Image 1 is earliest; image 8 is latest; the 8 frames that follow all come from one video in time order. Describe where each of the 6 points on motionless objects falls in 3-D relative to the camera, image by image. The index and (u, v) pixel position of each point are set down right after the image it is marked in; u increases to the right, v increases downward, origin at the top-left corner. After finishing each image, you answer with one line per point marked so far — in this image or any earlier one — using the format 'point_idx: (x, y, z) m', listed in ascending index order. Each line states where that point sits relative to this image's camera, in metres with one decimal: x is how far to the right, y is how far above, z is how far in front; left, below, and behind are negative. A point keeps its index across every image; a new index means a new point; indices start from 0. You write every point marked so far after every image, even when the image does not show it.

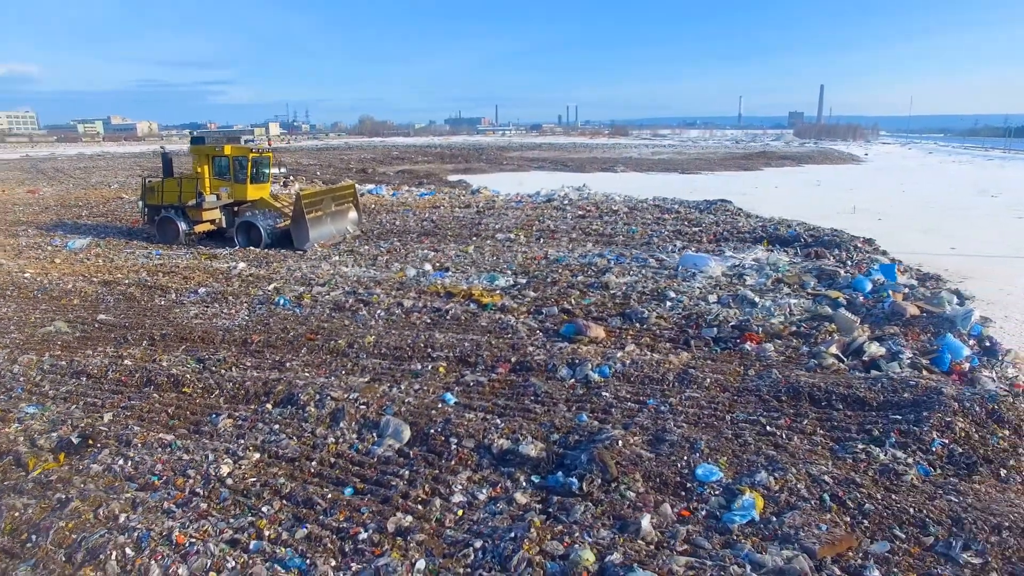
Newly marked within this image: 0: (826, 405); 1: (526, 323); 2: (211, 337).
0: (+2.4, -0.9, +4.6) m
1: (+0.1, -0.4, +6.5) m
2: (-3.1, -0.5, +6.3) m
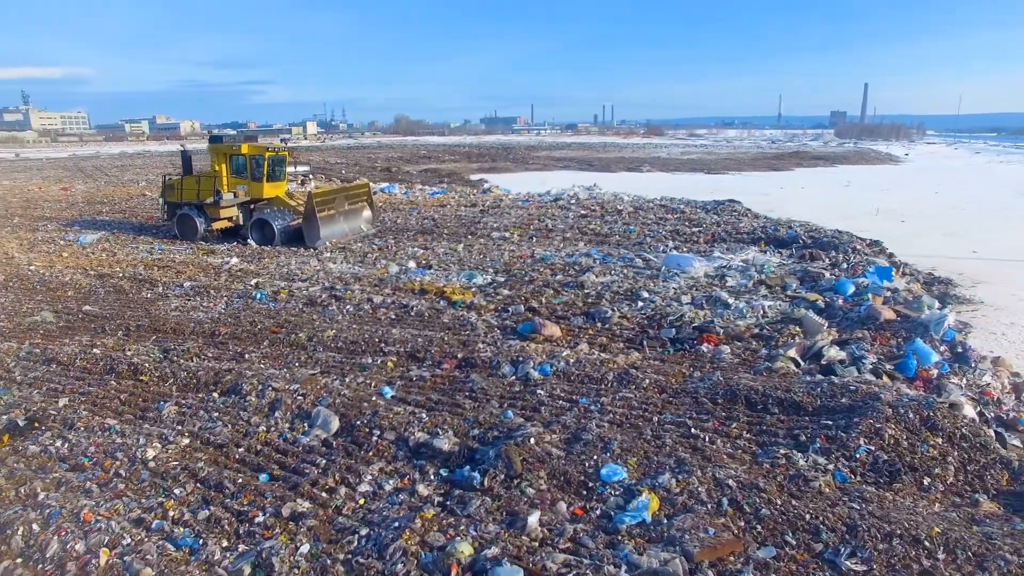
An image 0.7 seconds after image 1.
0: (+1.9, -0.9, +4.5) m
1: (-0.3, -0.4, +6.5) m
2: (-3.6, -0.4, +6.5) m
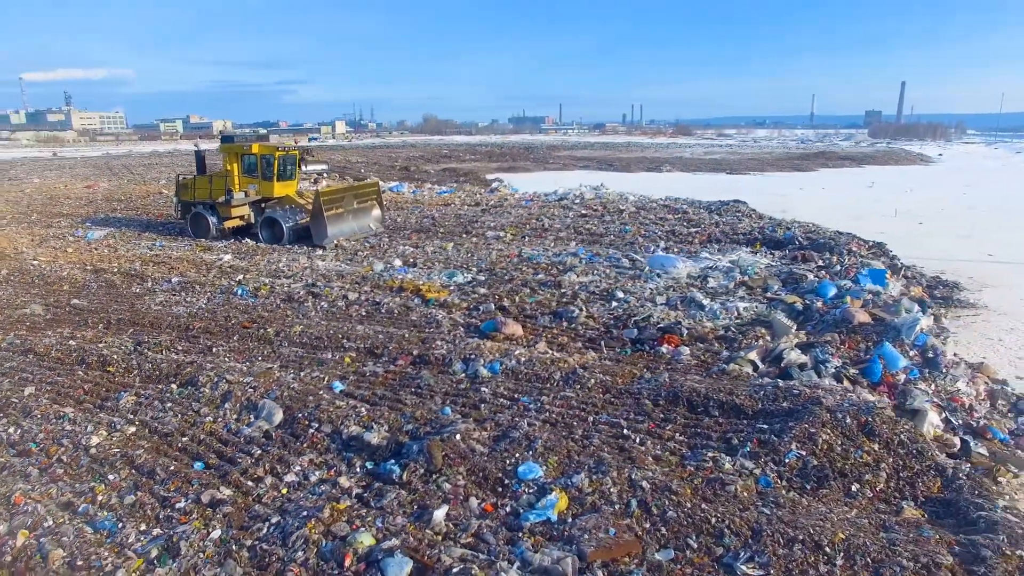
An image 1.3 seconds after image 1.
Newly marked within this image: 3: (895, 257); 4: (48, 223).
0: (+1.4, -0.9, +4.5) m
1: (-0.7, -0.3, +6.6) m
2: (-4.0, -0.4, +6.7) m
3: (+7.5, +0.6, +11.7) m
4: (-10.3, +1.4, +13.2) m
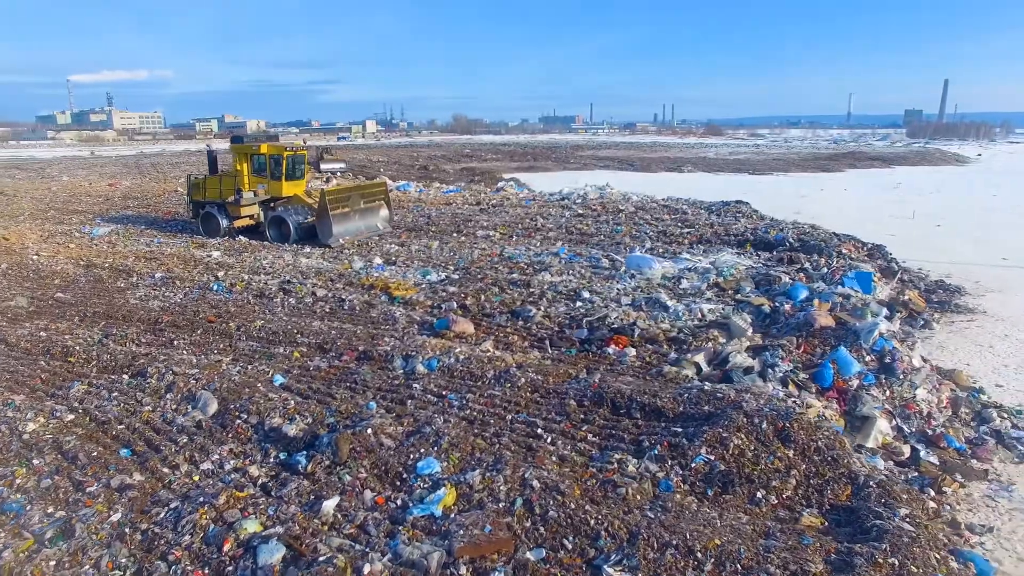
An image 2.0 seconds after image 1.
0: (+0.8, -0.9, +4.4) m
1: (-1.2, -0.3, +6.7) m
2: (-4.4, -0.3, +7.0) m
3: (+7.3, +0.5, +11.4) m
4: (-10.4, +1.6, +13.7) m
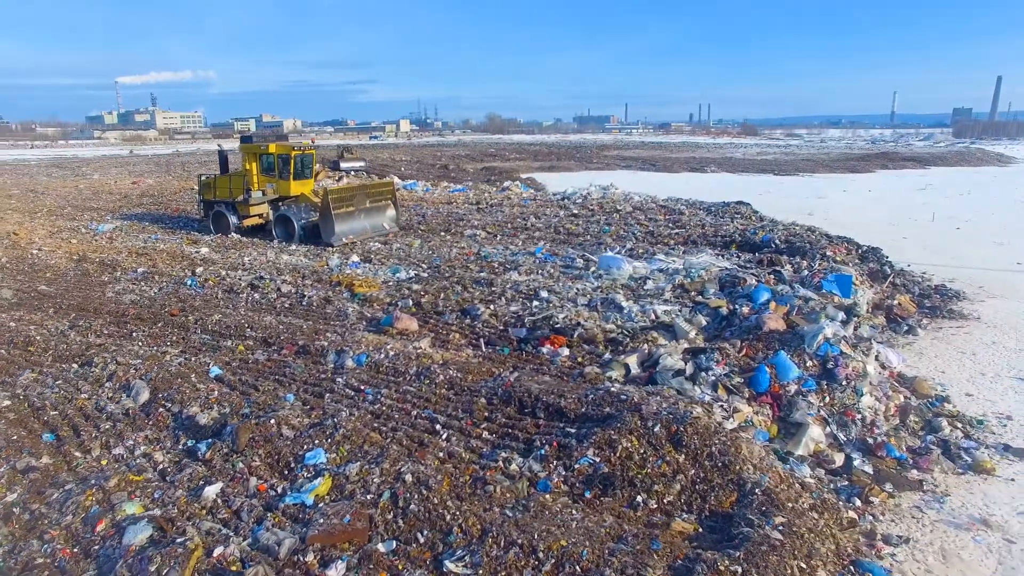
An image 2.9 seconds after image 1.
0: (+0.1, -0.9, +4.5) m
1: (-1.7, -0.3, +6.8) m
2: (-5.0, -0.2, +7.3) m
3: (+7.0, +0.4, +11.1) m
4: (-10.6, +1.7, +14.3) m
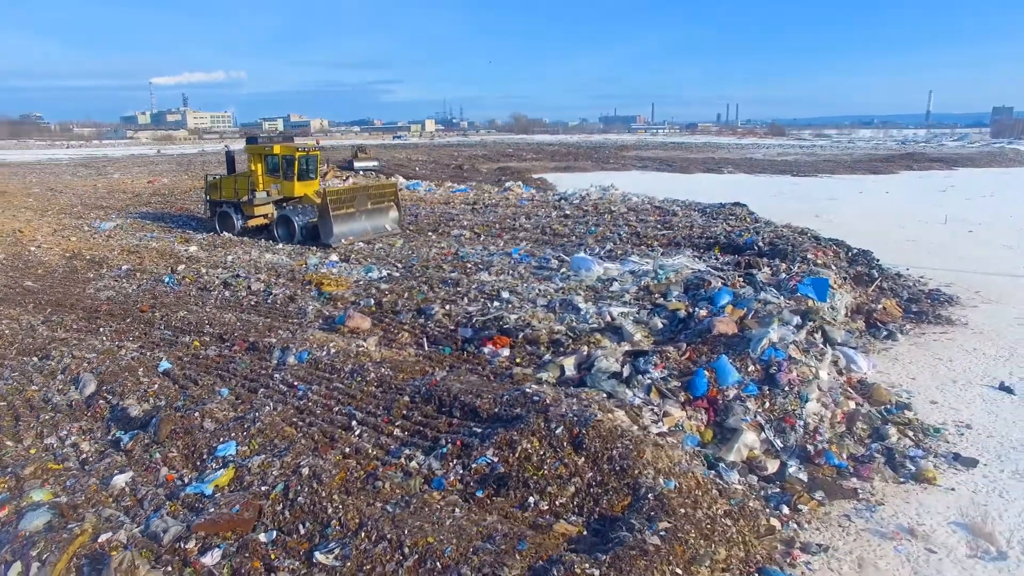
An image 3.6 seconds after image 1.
0: (-0.5, -0.9, +4.5) m
1: (-2.2, -0.3, +6.9) m
2: (-5.5, -0.2, +7.5) m
3: (+6.7, +0.4, +10.8) m
4: (-10.7, +1.8, +14.8) m
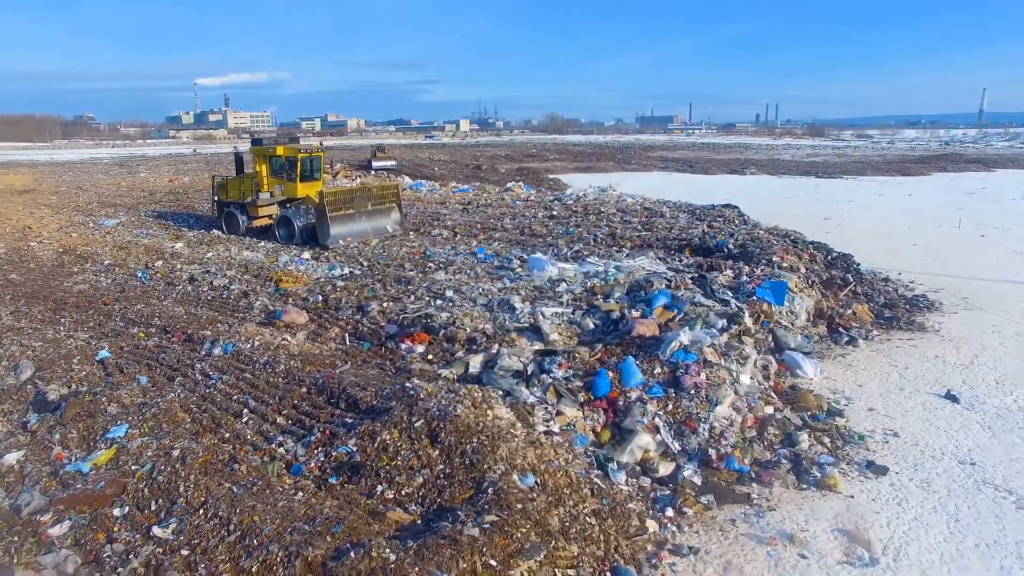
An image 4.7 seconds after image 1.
0: (-1.4, -0.9, +4.7) m
1: (-3.0, -0.2, +7.2) m
2: (-6.2, -0.1, +8.0) m
3: (+6.1, +0.3, +10.6) m
4: (-11.0, +2.0, +15.6) m
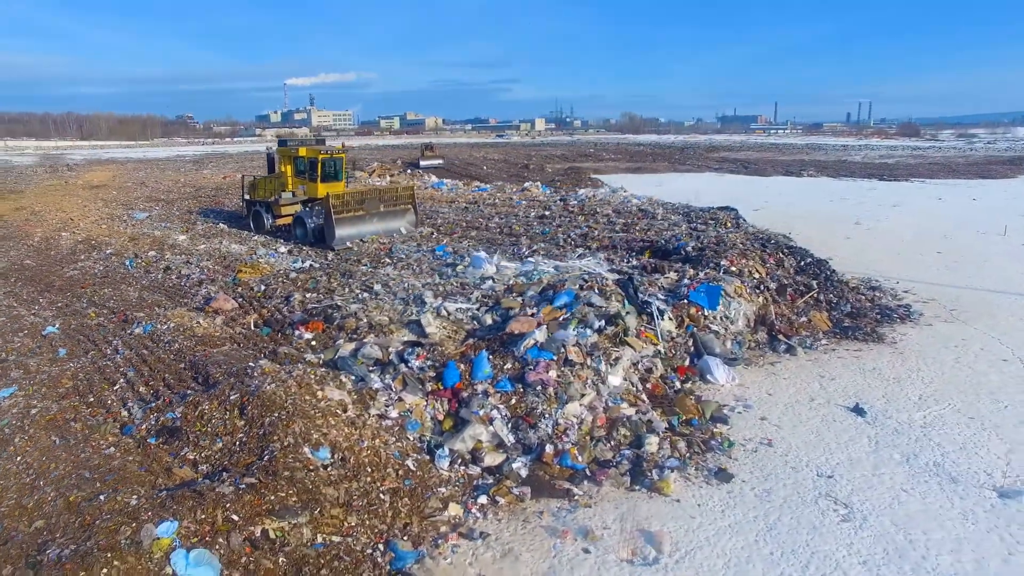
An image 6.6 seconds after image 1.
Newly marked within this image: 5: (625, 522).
0: (-2.8, -0.8, +5.3) m
1: (-4.1, -0.1, +8.0) m
2: (-7.1, +0.1, +9.1) m
3: (+5.4, +0.1, +10.2) m
4: (-10.9, +2.4, +17.2) m
5: (+0.9, -1.9, +4.8) m
